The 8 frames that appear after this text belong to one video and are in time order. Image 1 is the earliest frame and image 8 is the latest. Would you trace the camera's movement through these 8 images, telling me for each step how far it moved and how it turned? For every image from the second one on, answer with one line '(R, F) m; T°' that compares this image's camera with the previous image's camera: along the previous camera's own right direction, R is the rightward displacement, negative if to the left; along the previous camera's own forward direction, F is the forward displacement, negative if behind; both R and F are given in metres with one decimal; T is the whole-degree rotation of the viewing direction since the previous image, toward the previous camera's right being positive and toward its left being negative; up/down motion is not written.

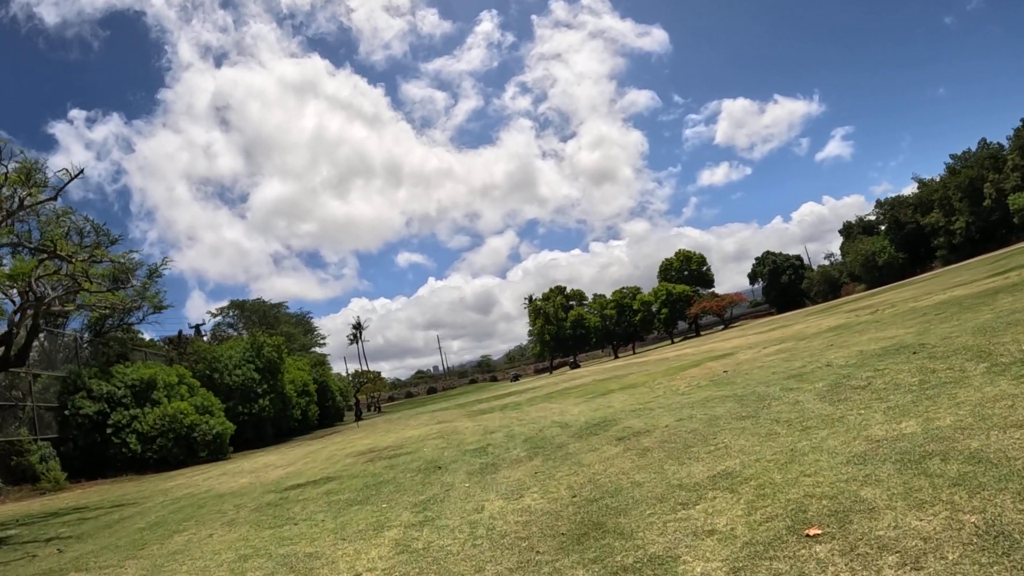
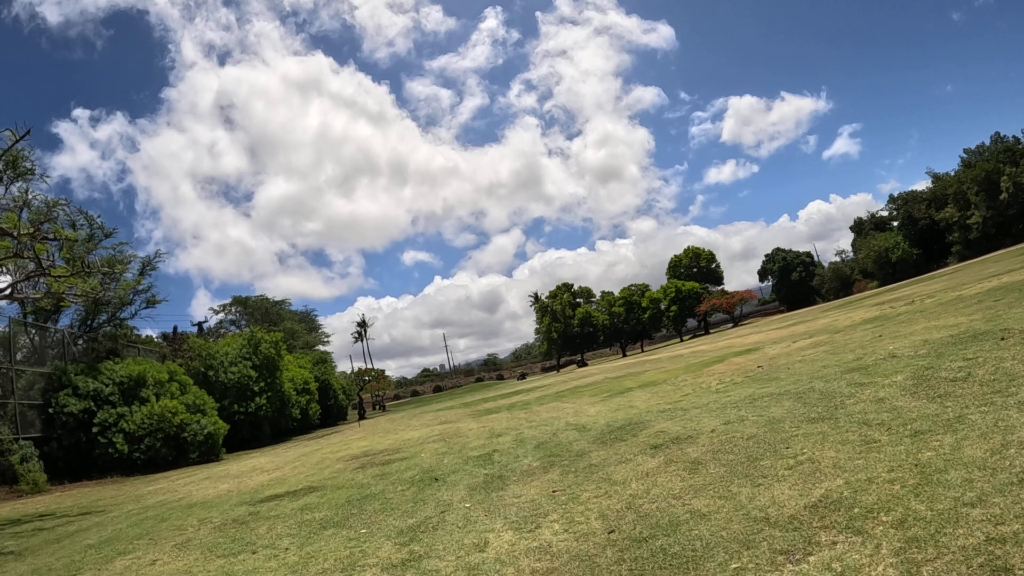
(-0.1, +1.8) m; -1°
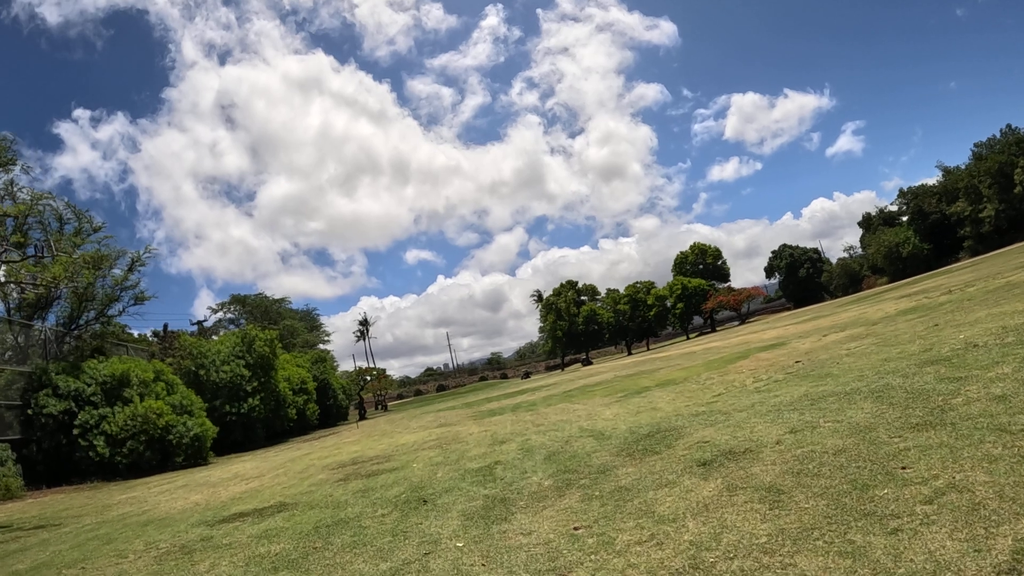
(0.0, +1.7) m; 0°
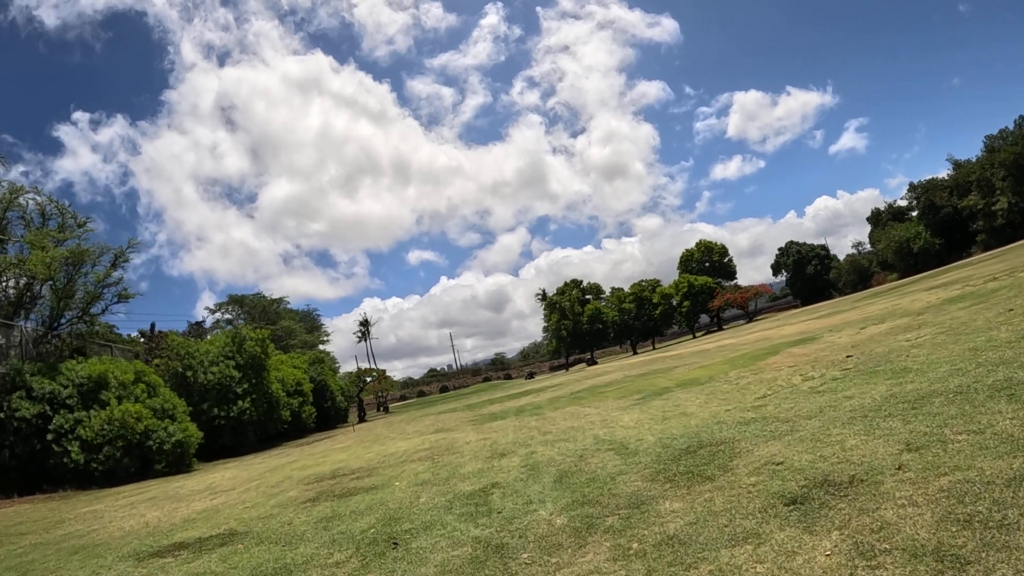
(0.0, +1.9) m; 0°
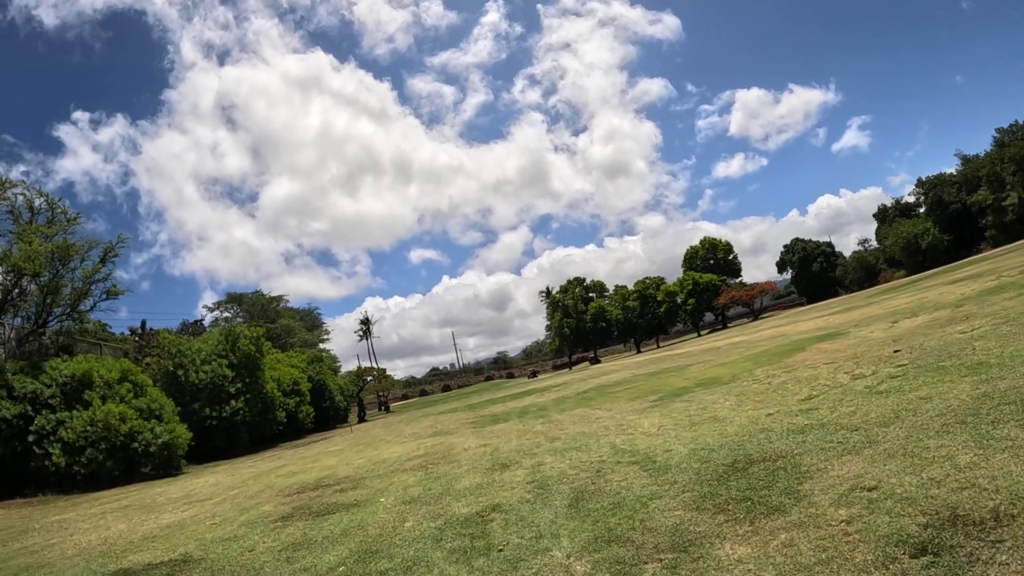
(0.0, +1.3) m; 0°
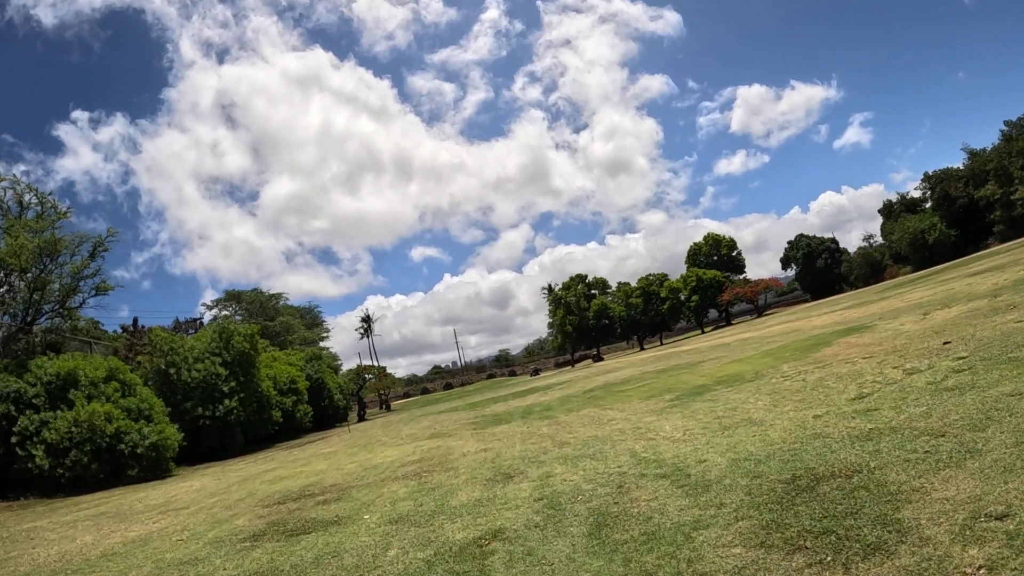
(0.0, +1.1) m; 0°
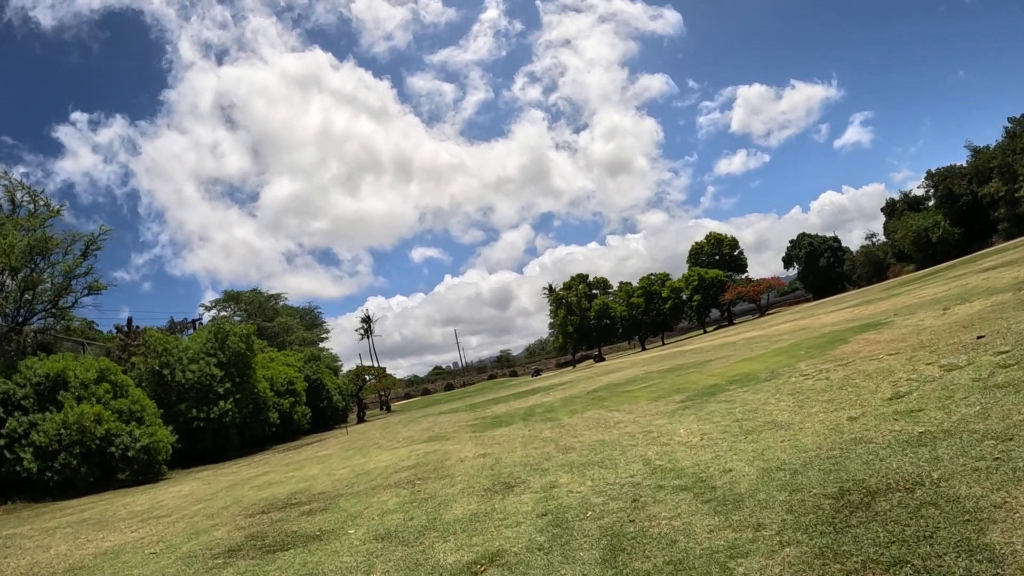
(0.0, +0.7) m; 0°
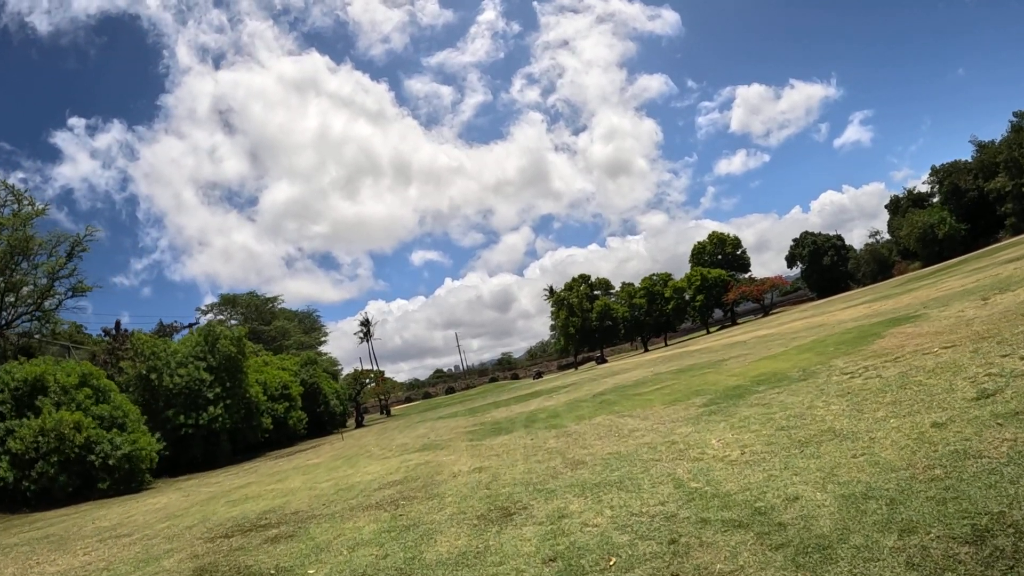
(0.0, +1.3) m; 0°
